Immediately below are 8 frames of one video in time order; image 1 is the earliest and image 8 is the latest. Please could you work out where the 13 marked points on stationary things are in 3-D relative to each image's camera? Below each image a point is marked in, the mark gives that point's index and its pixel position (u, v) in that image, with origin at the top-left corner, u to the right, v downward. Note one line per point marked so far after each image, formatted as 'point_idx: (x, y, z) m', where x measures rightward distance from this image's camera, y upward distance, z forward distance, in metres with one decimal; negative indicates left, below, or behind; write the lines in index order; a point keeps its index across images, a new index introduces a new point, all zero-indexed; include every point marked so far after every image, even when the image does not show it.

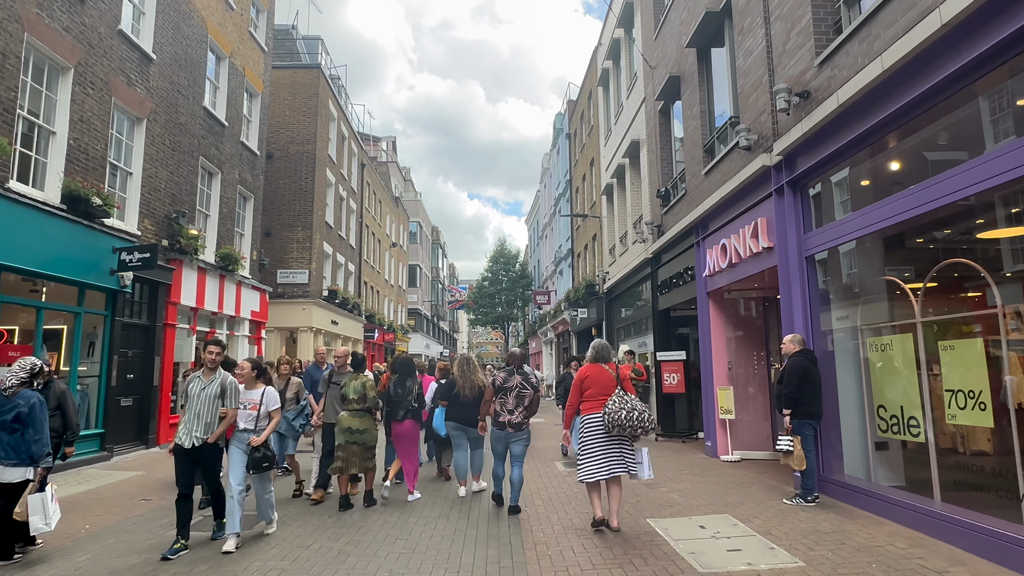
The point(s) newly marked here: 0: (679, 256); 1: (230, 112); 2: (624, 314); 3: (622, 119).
0: (+3.3, +0.6, +11.8) m
1: (-7.0, +4.4, +14.7) m
2: (+3.3, -0.8, +17.6) m
3: (+3.1, +4.7, +16.6) m
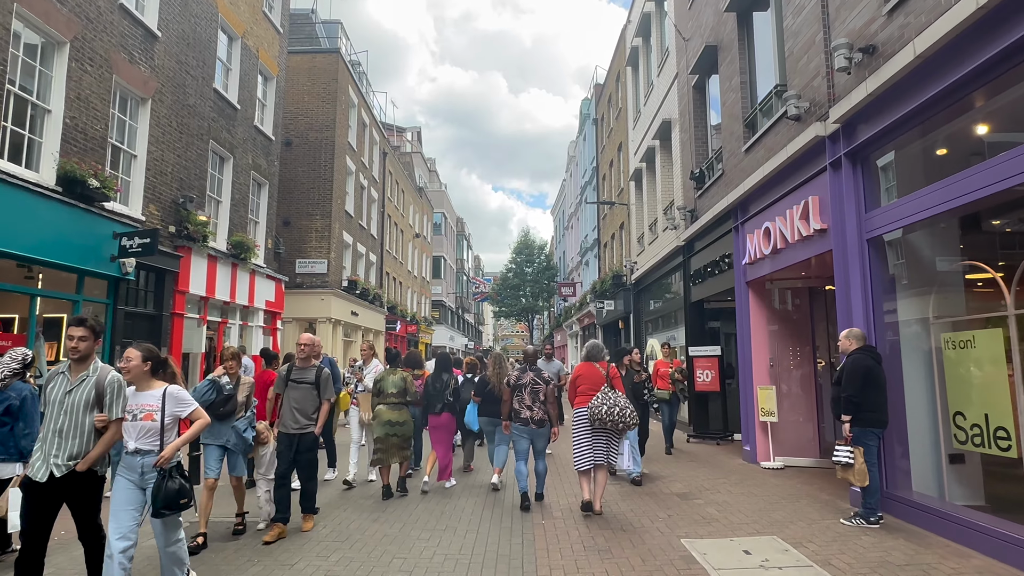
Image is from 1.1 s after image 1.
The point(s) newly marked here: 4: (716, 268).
0: (+3.7, +0.8, +10.9) m
1: (-6.4, +4.6, +14.2) m
2: (+3.9, -0.5, +16.7) m
3: (+3.7, +5.0, +15.6) m
4: (+3.6, +0.3, +10.8) m
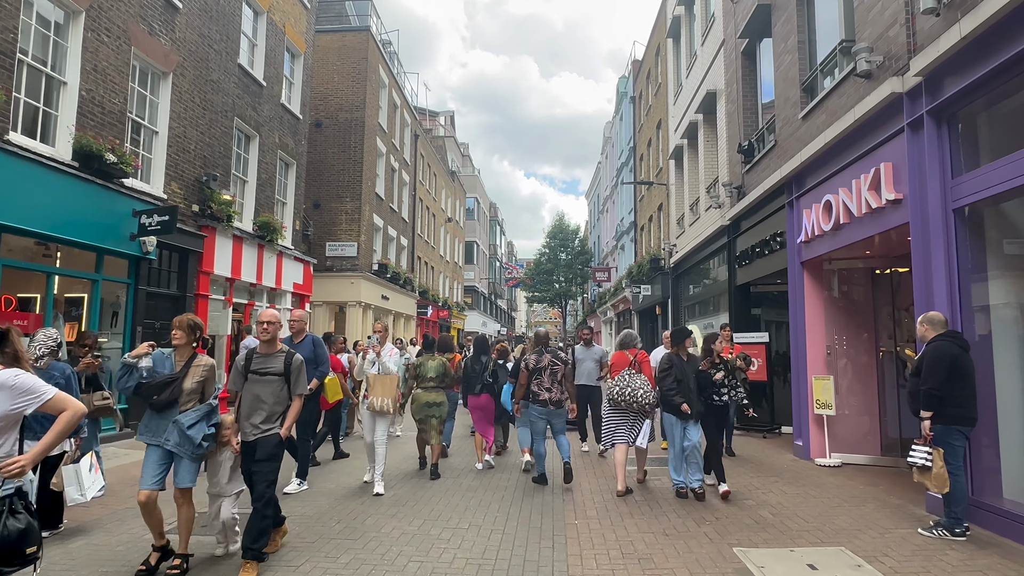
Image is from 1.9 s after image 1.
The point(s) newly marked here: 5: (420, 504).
0: (+4.3, +1.1, +10.0) m
1: (-5.7, +5.1, +13.8) m
2: (+4.8, -0.1, +15.8) m
3: (+4.5, +5.4, +14.7) m
4: (+4.2, +0.6, +9.9) m
5: (-1.0, -2.2, +6.2) m
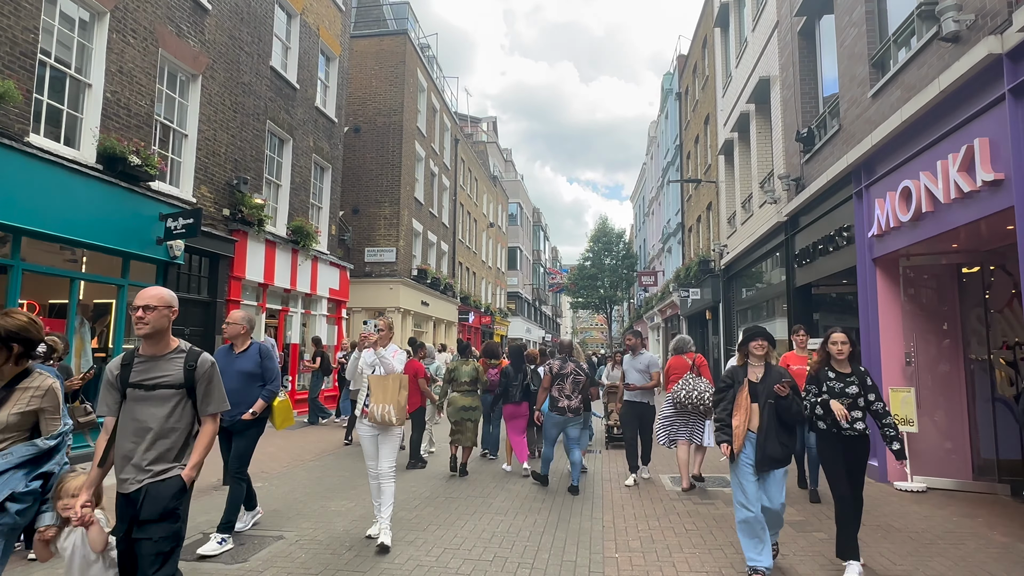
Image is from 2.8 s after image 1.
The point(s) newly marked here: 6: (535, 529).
0: (+4.8, +1.1, +9.1) m
1: (-4.8, +4.9, +13.7) m
2: (+5.8, -0.2, +14.8) m
3: (+5.4, +5.3, +13.7) m
4: (+4.7, +0.6, +9.0) m
5: (-0.7, -2.3, +5.6) m
6: (+0.2, -2.3, +5.6) m
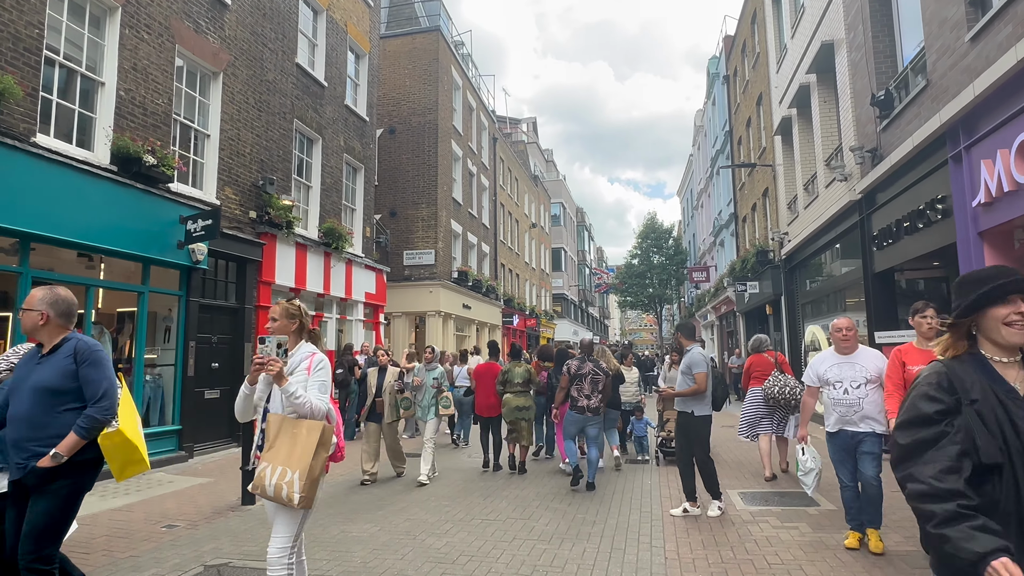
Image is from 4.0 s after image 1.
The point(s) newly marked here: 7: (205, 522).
0: (+5.3, +1.3, +7.9) m
1: (-4.1, +4.8, +13.2) m
2: (+6.8, +0.1, +13.5) m
3: (+6.1, +5.5, +12.5) m
4: (+5.2, +0.8, +7.8) m
5: (-0.3, -2.2, +4.8) m
6: (+0.6, -2.2, +4.7) m
7: (-3.1, -2.3, +5.9) m
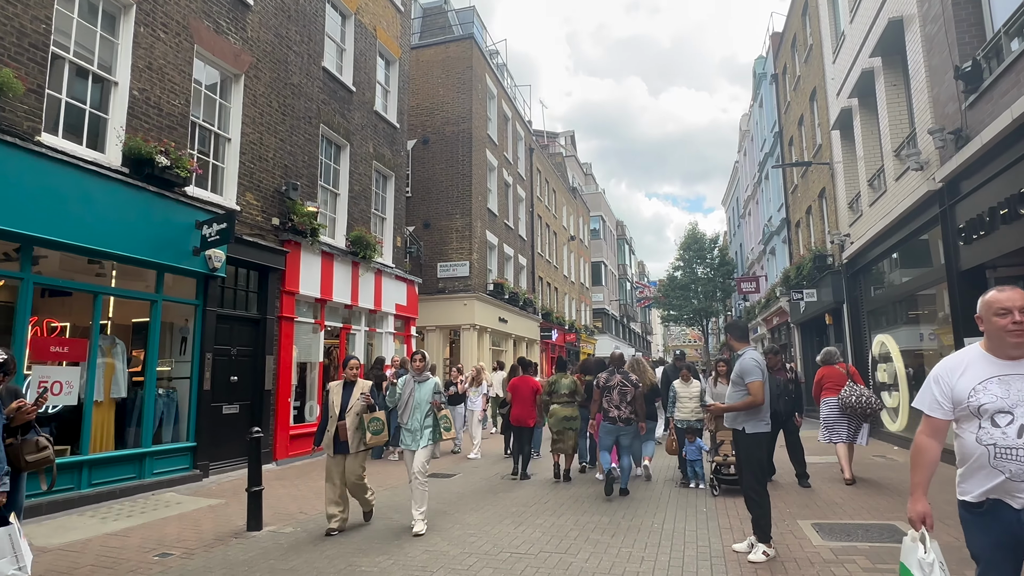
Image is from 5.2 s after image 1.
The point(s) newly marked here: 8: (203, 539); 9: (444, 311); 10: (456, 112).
0: (+5.7, +1.4, +6.8) m
1: (-3.3, +4.6, +12.9) m
2: (+7.6, -0.1, +12.2) m
3: (+6.8, +5.4, +11.5) m
4: (+5.6, +0.9, +6.7) m
5: (-0.1, -2.1, +4.0) m
6: (+0.8, -2.1, +3.9) m
7: (-2.8, -2.4, +5.3) m
8: (-2.9, -2.4, +5.7) m
9: (-2.1, -0.7, +18.6) m
10: (-1.8, +5.8, +19.5) m
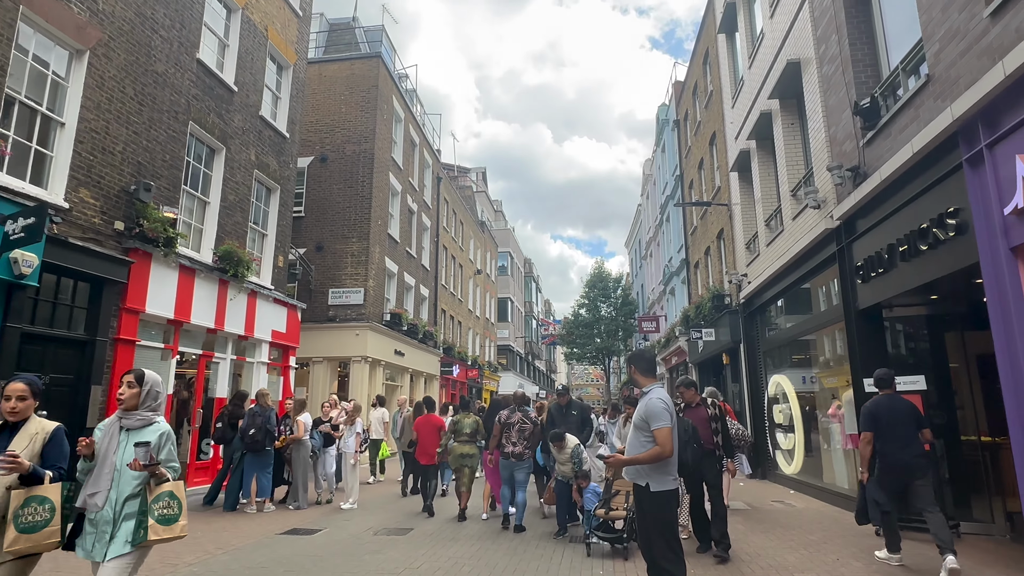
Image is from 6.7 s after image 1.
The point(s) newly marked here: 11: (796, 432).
0: (+4.5, +0.9, +6.7) m
1: (-5.3, +4.1, +11.6) m
2: (+5.5, -0.9, +12.3) m
3: (+5.0, +4.7, +11.8) m
4: (+4.4, +0.5, +6.6) m
5: (-0.9, -2.2, +2.9) m
6: (0.0, -2.2, +2.9) m
7: (-3.8, -2.4, +3.8) m
8: (-4.0, -2.4, +4.1) m
9: (-5.1, -1.6, +17.1) m
10: (-4.8, +4.9, +18.4) m
11: (+5.2, -2.6, +10.9) m
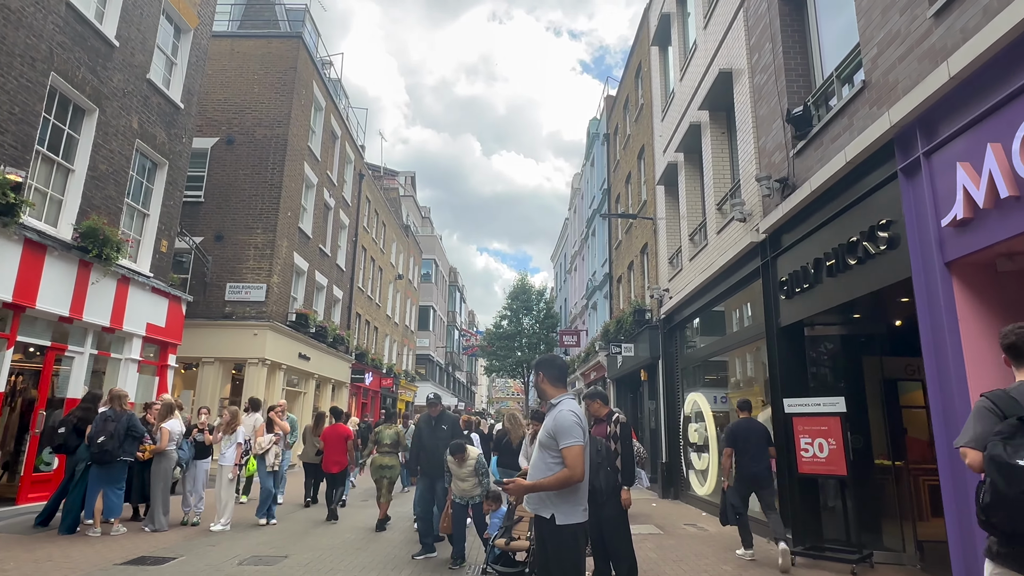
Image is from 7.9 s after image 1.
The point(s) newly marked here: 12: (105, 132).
0: (+3.5, +0.7, +6.5) m
1: (-6.6, +4.4, +10.1) m
2: (+3.7, -1.2, +12.1) m
3: (+3.6, +4.3, +11.6) m
4: (+3.4, +0.3, +6.3) m
5: (-1.5, -2.0, +1.9) m
6: (-0.6, -2.0, +2.0) m
7: (-4.4, -2.0, +2.4) m
8: (-4.7, -2.1, +2.7) m
9: (-7.4, -1.4, +15.5) m
10: (-6.9, +5.0, +17.0) m
11: (+3.5, -2.9, +10.6) m
12: (-6.6, +2.5, +9.6) m
